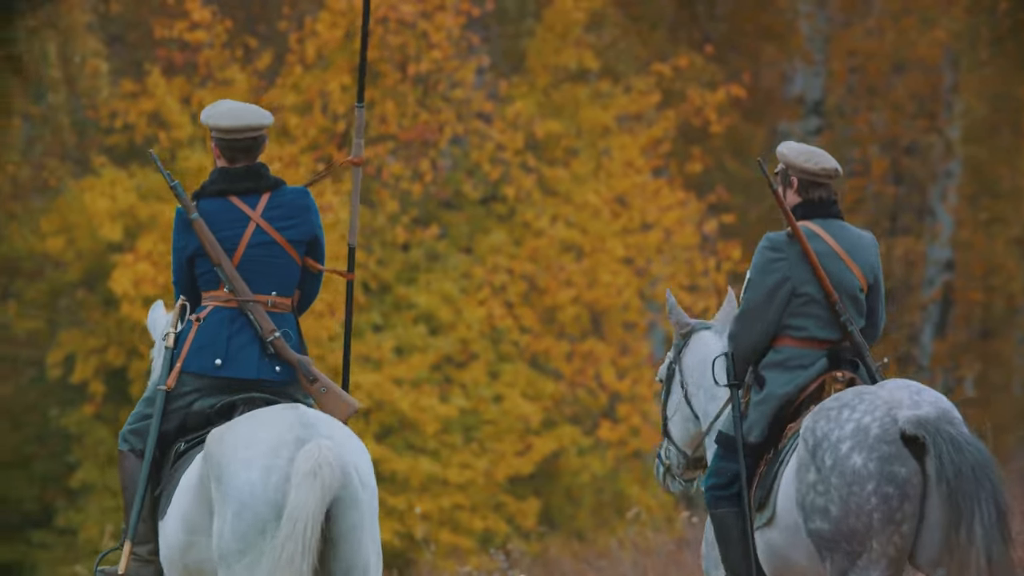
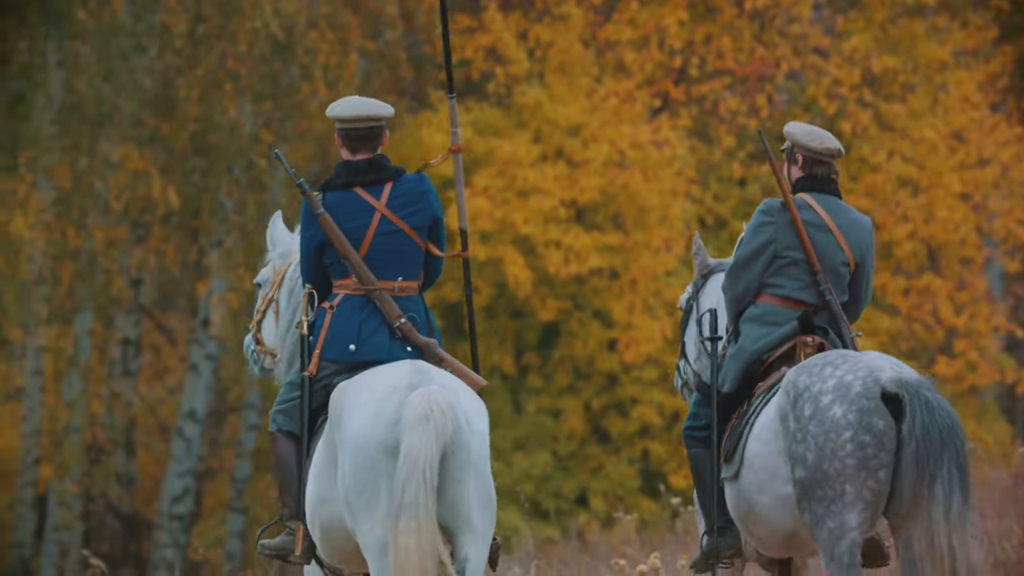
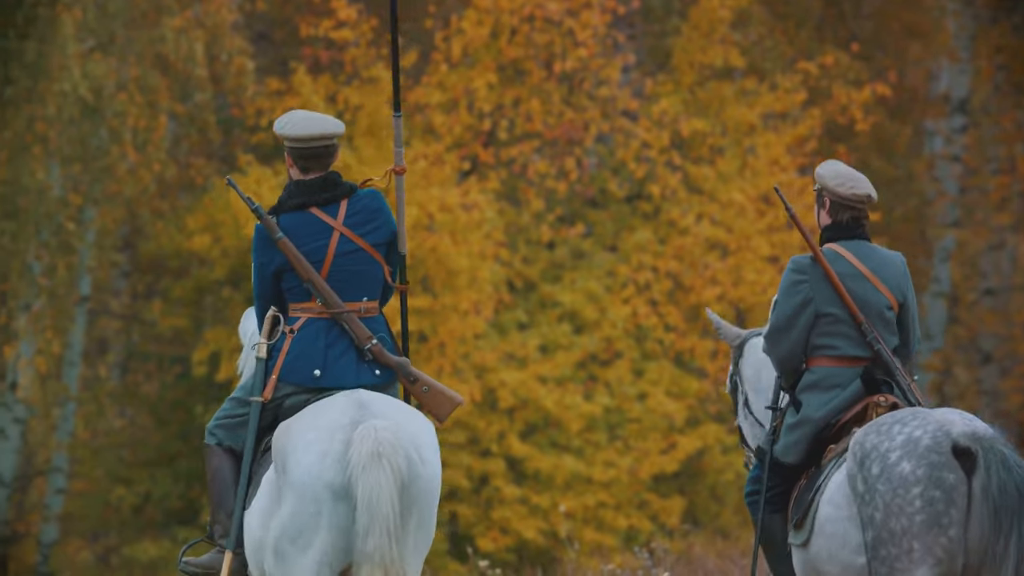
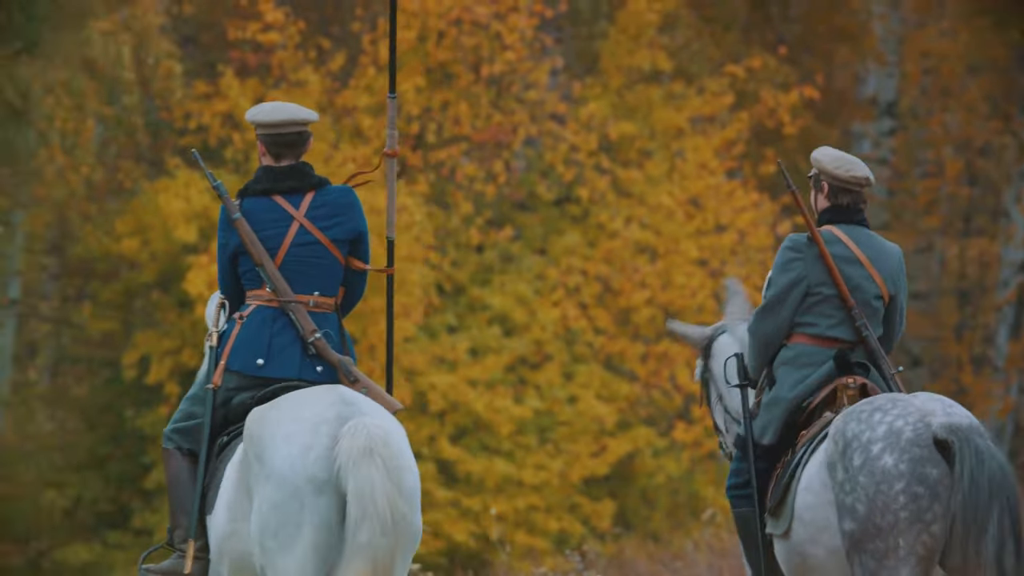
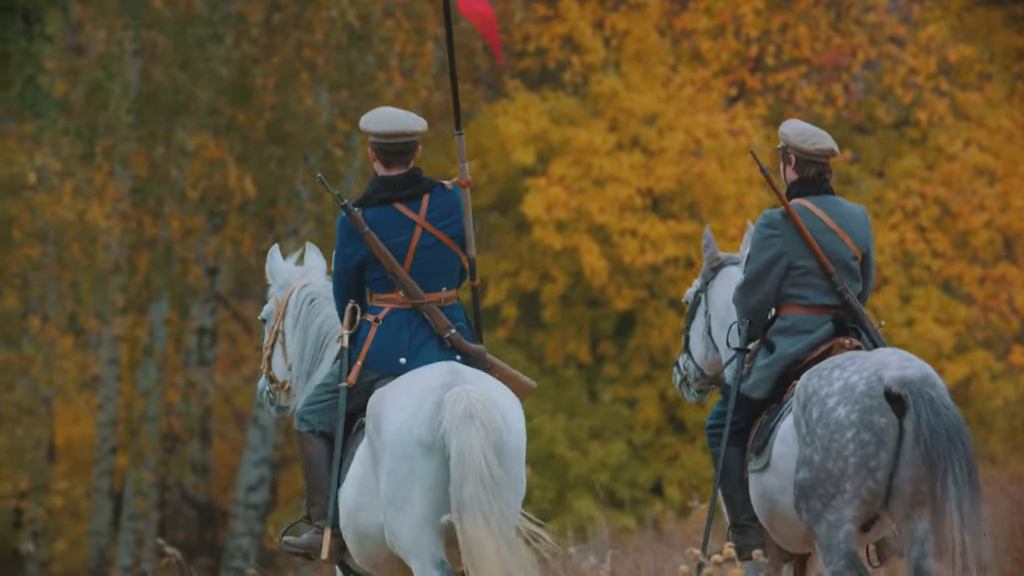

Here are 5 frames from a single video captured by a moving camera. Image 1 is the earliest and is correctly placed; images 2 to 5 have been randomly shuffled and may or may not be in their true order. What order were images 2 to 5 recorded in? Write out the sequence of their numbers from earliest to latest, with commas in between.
4, 3, 2, 5
